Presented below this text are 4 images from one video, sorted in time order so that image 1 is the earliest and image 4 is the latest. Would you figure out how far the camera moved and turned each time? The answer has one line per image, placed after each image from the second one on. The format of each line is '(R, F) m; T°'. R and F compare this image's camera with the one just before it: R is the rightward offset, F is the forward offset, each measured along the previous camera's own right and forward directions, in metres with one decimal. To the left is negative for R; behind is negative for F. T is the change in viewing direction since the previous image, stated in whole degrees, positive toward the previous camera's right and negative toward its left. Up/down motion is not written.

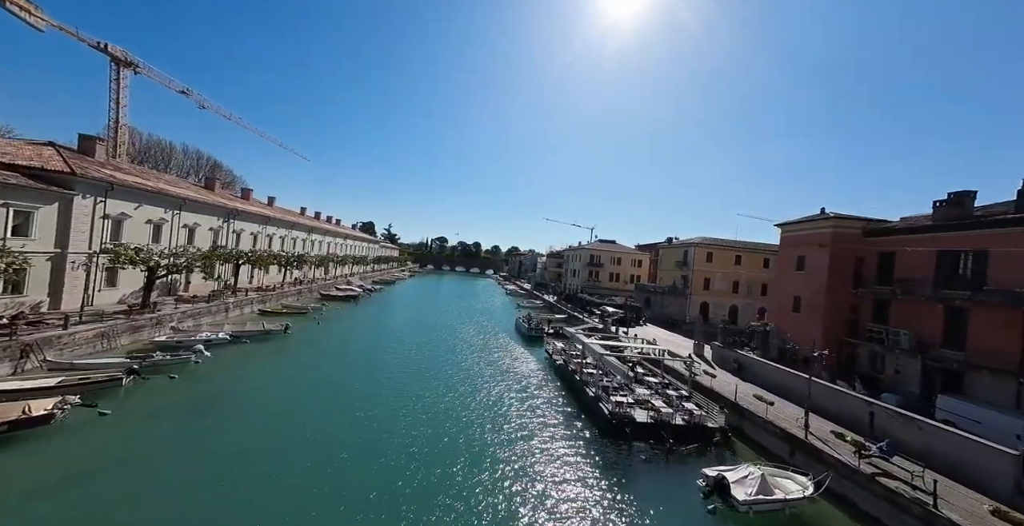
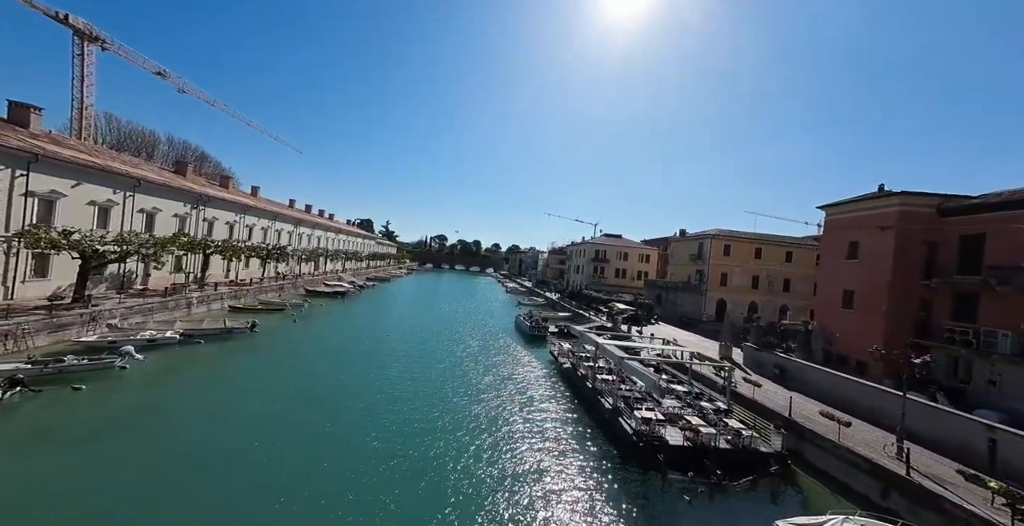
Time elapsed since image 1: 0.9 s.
(0.0, +3.6) m; 0°
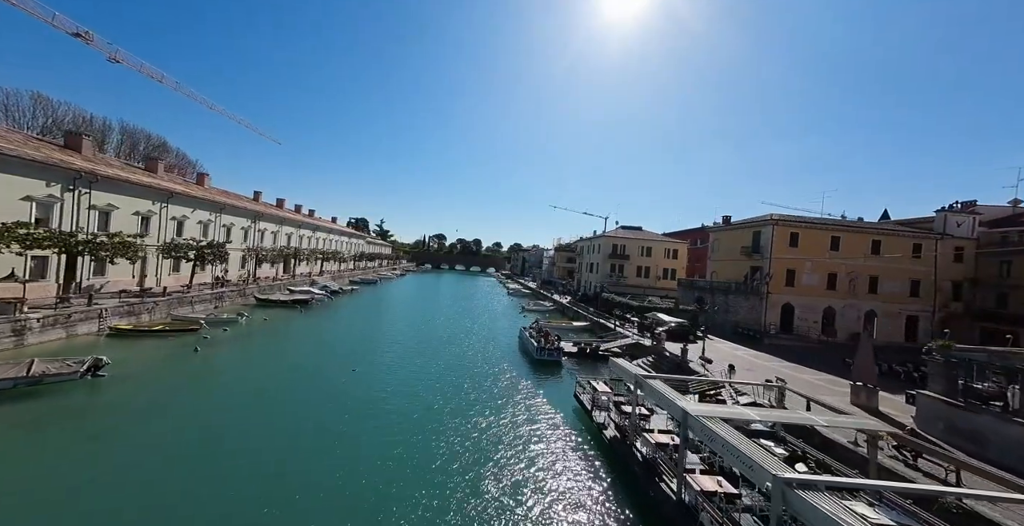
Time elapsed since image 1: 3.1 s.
(0.0, +9.7) m; 0°
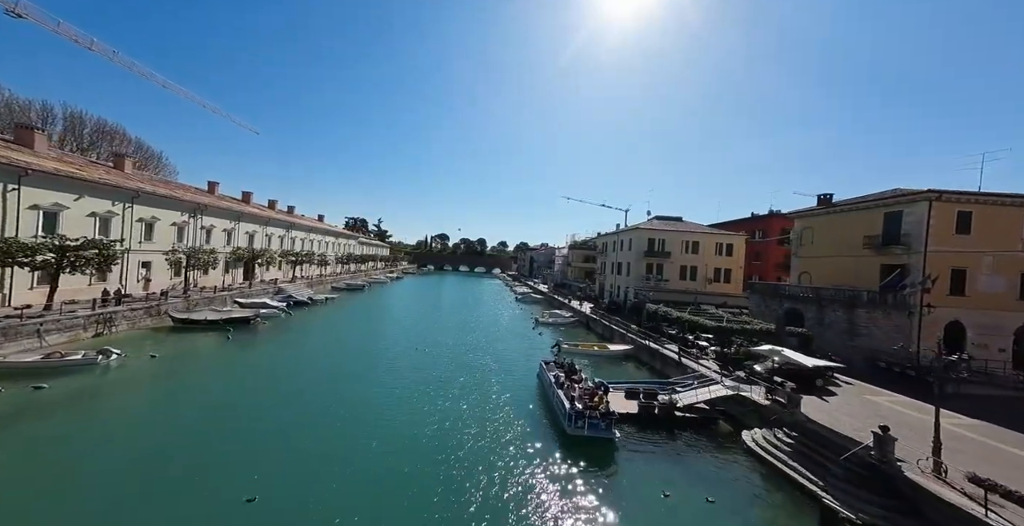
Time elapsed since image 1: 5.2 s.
(-0.4, +11.3) m; -1°
